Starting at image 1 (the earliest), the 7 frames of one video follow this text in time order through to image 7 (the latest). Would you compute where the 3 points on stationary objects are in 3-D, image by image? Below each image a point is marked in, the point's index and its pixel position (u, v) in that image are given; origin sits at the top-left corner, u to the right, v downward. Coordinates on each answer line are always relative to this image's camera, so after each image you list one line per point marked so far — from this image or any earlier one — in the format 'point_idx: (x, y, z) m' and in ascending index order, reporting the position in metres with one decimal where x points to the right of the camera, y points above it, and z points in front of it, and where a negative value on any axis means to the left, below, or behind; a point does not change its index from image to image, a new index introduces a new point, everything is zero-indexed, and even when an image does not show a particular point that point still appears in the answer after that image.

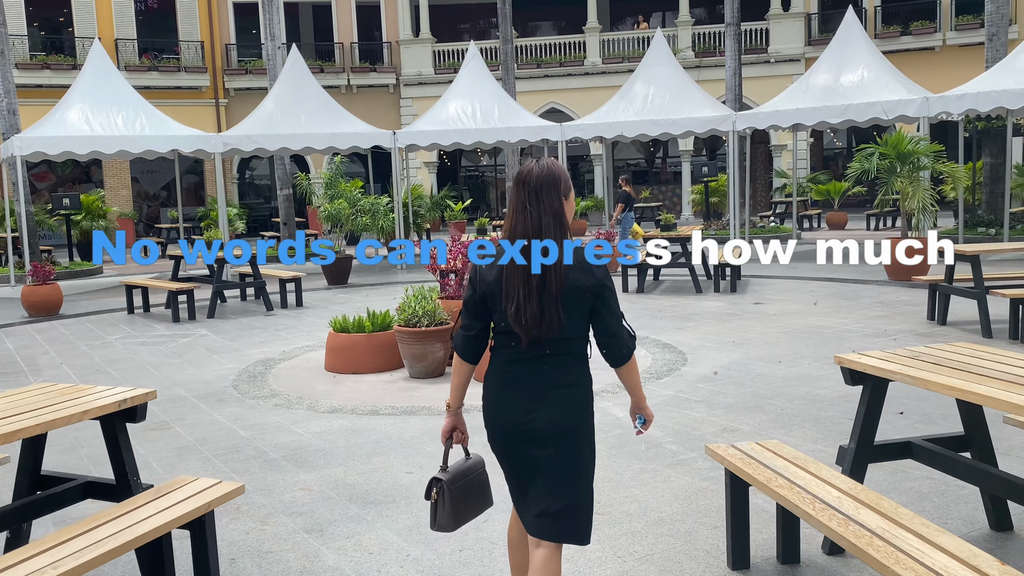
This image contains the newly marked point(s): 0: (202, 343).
0: (-3.4, -0.6, +9.6) m
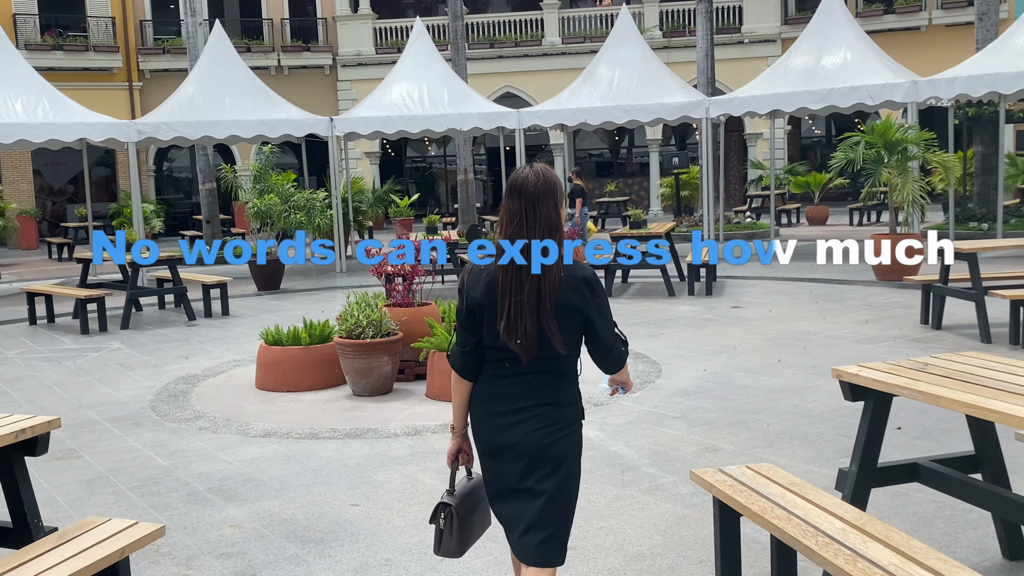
0: (-3.8, -0.7, +8.6) m
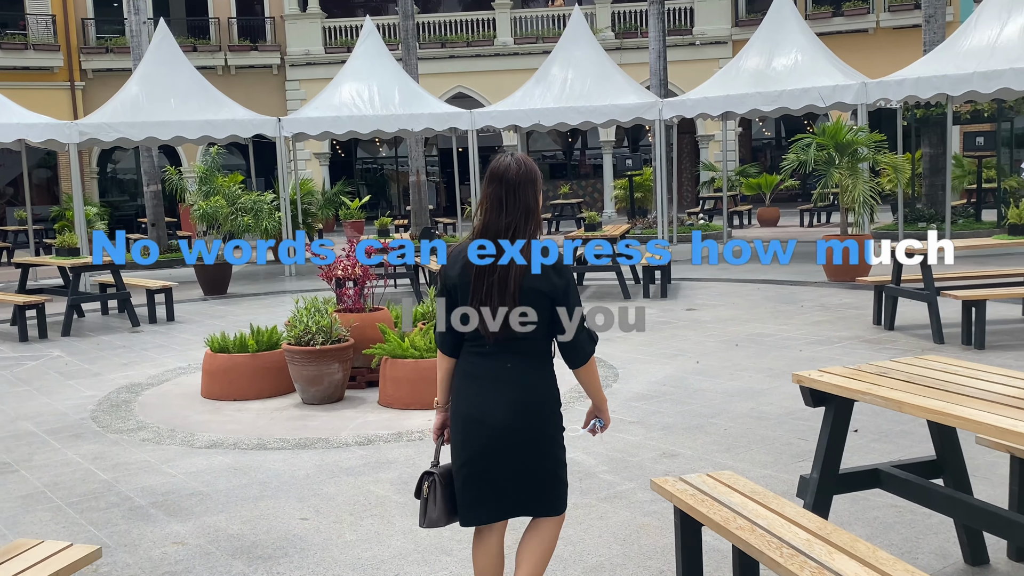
0: (-4.3, -0.7, +8.3) m
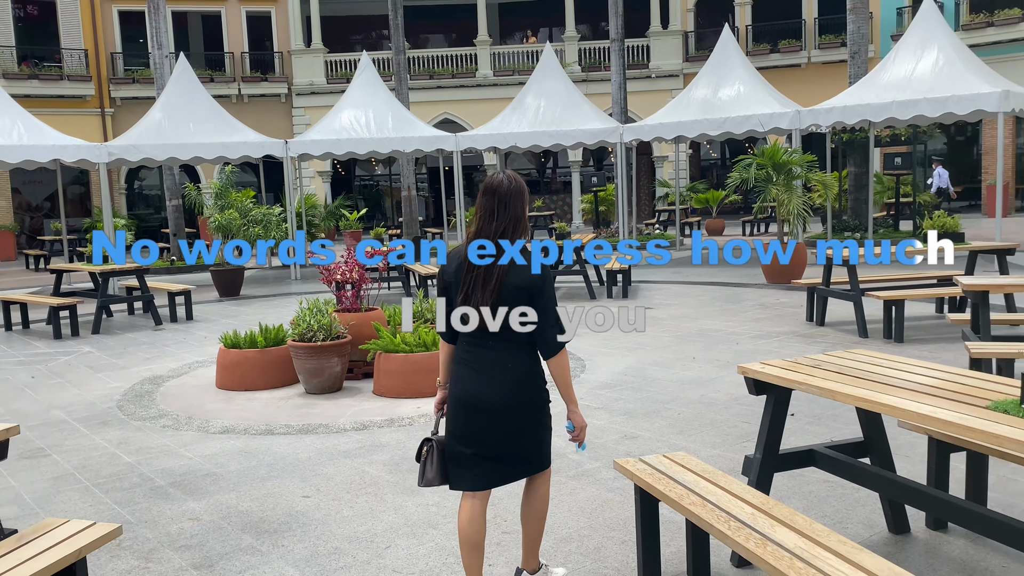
0: (-4.5, -0.8, +9.2) m
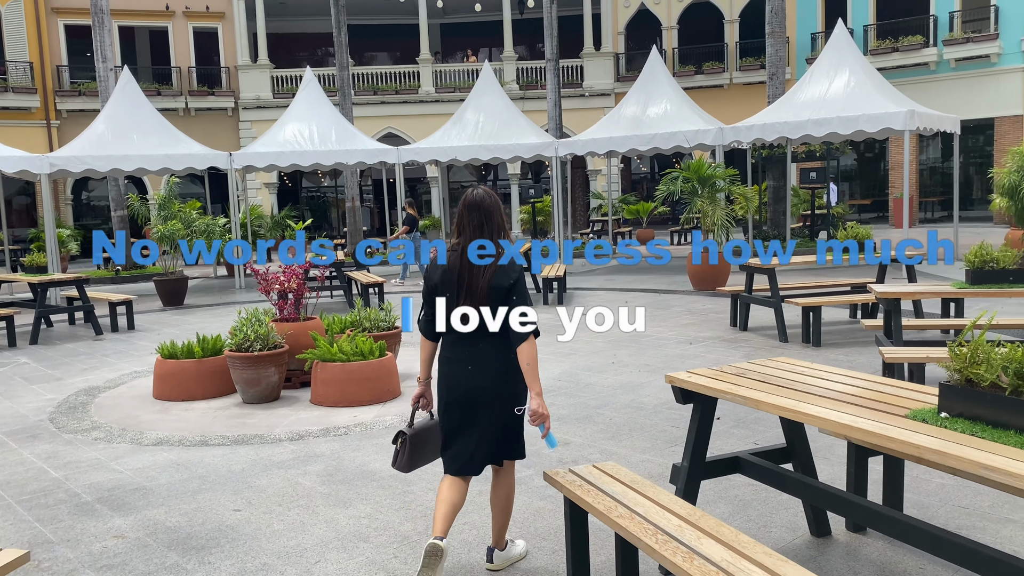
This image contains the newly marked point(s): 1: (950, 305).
0: (-5.1, -0.9, +9.3) m
1: (+3.9, -0.2, +7.9) m
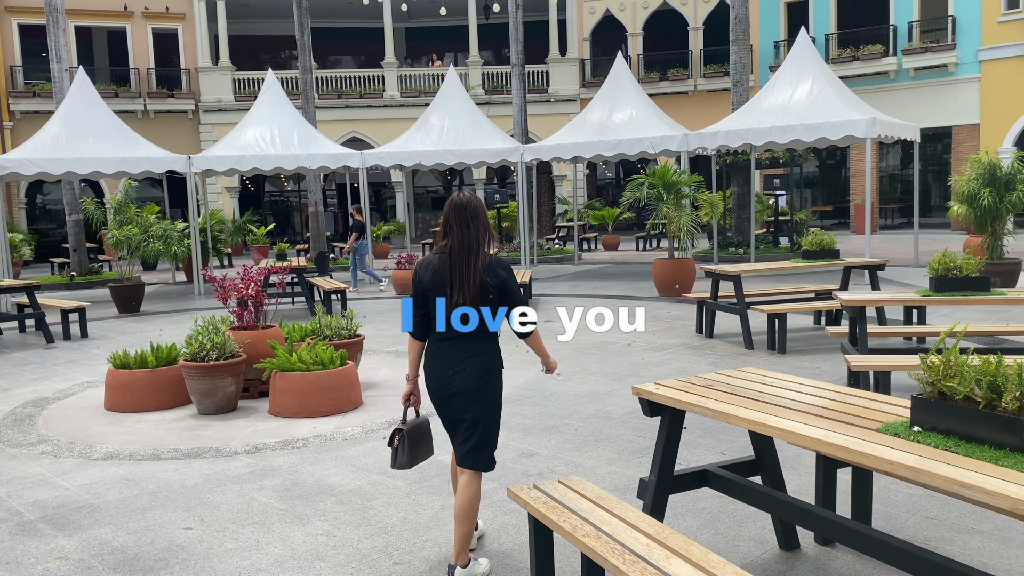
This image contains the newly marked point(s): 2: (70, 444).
0: (-5.4, -0.9, +9.0) m
1: (+3.6, -0.2, +8.0) m
2: (-3.6, -1.2, +7.8) m
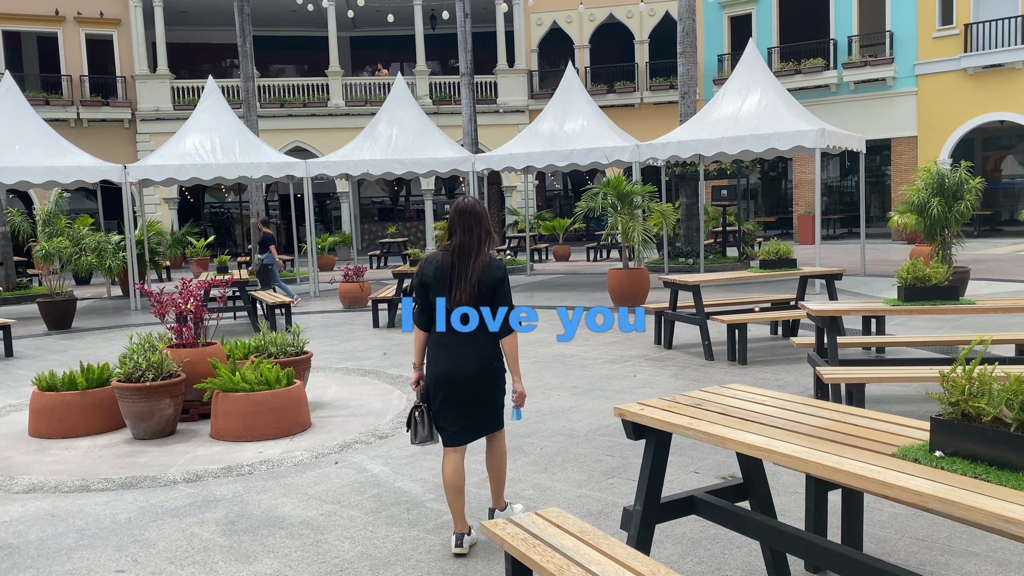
0: (-5.9, -1.1, +8.5) m
1: (+3.2, -0.3, +8.0) m
2: (-4.0, -1.4, +7.4) m
